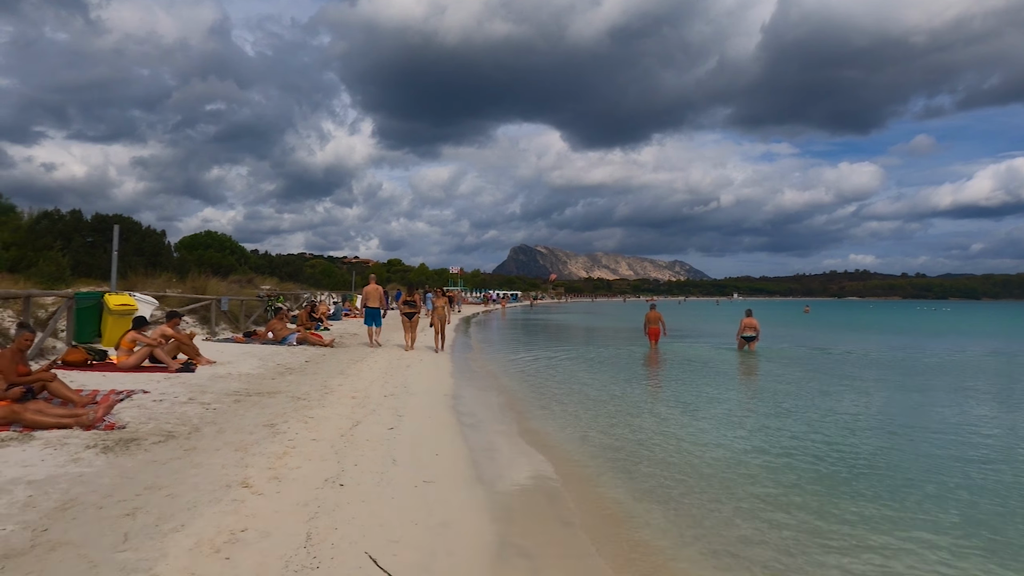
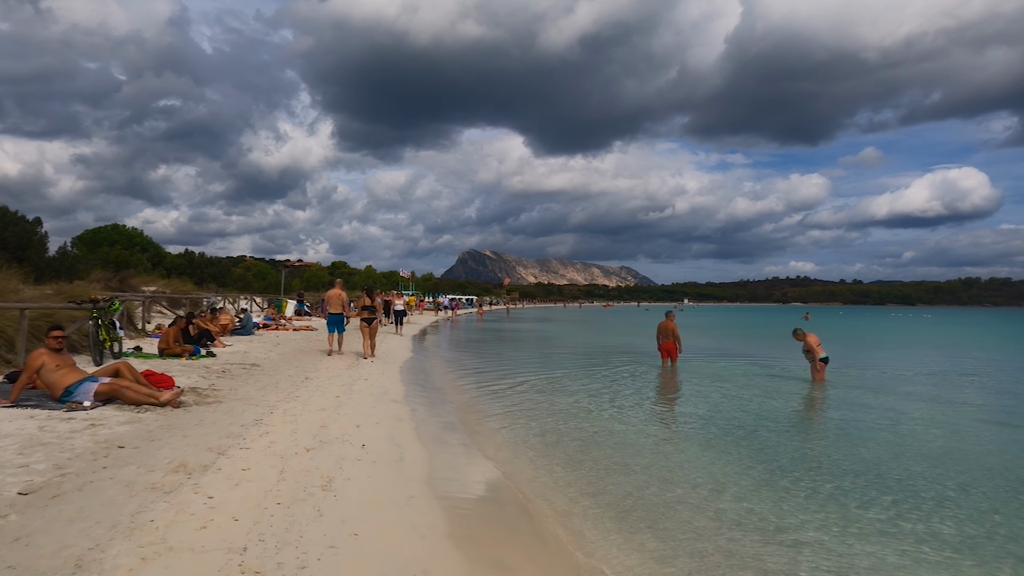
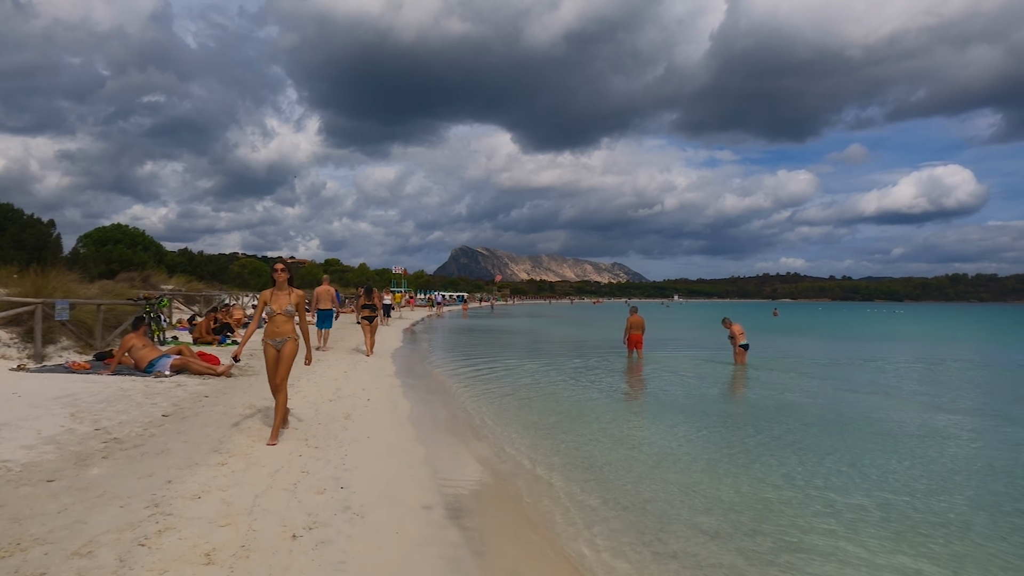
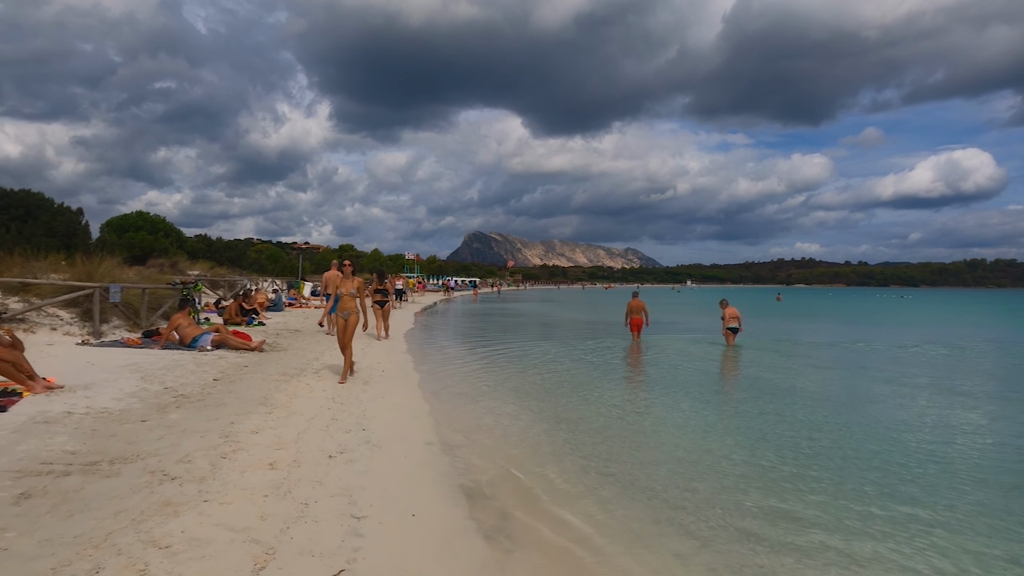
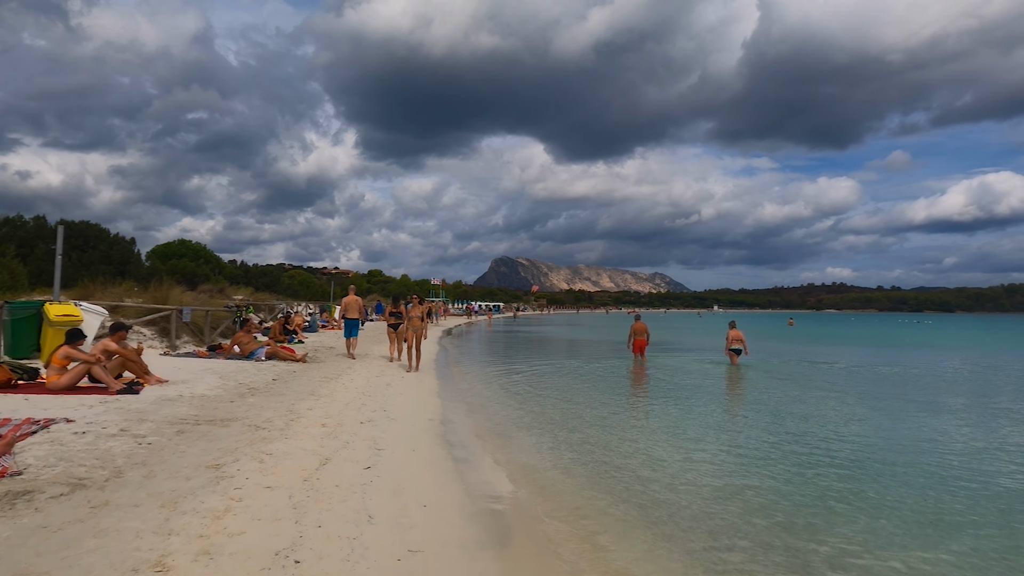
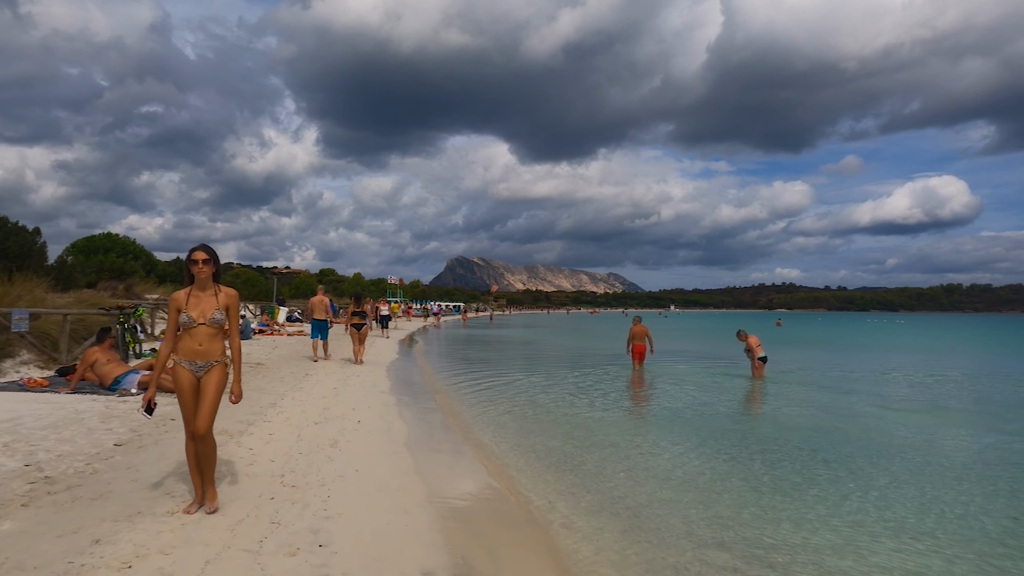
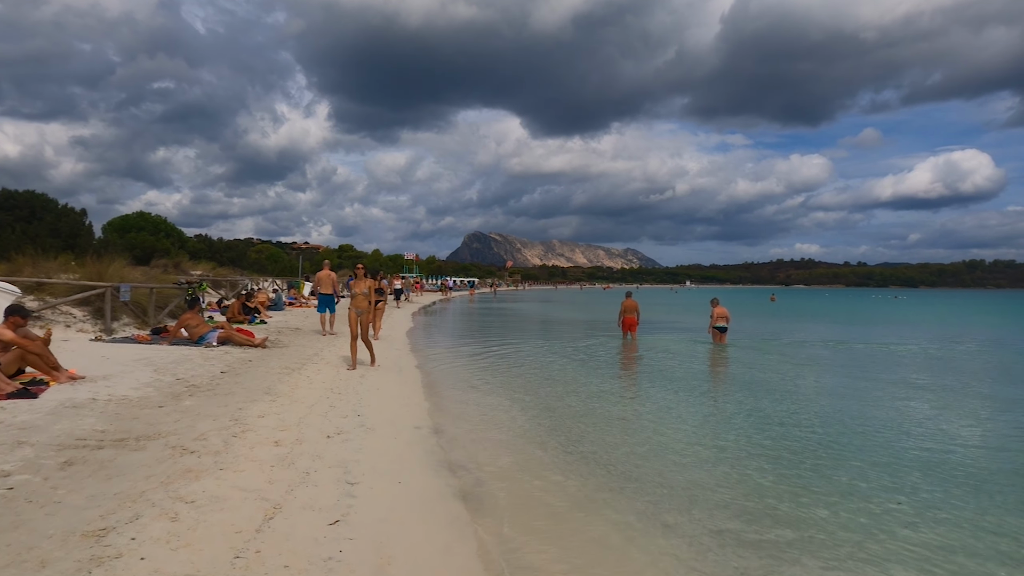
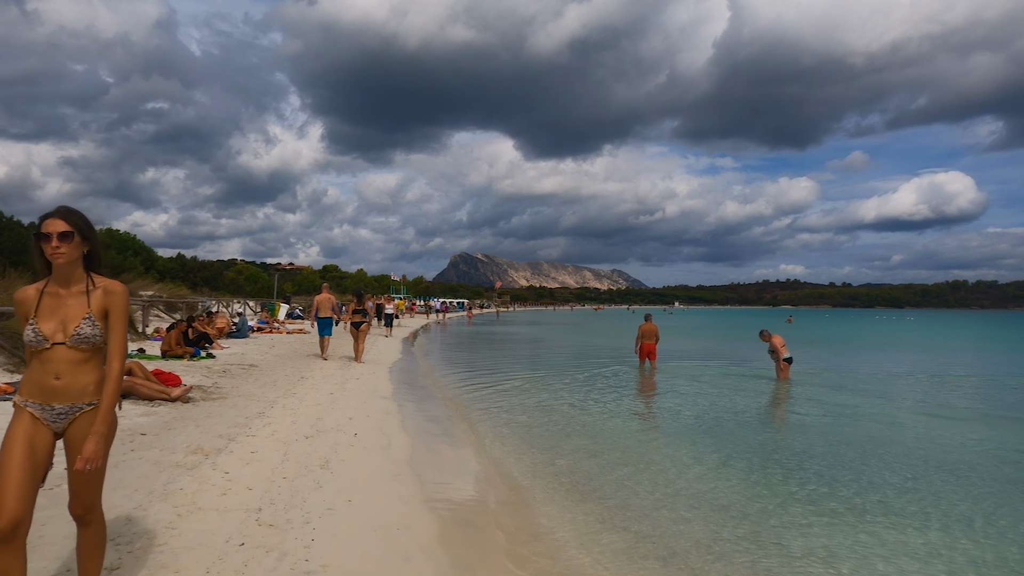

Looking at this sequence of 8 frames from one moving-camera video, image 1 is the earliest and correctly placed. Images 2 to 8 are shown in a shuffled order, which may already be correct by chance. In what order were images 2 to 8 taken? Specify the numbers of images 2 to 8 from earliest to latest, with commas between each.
5, 7, 4, 3, 6, 8, 2
